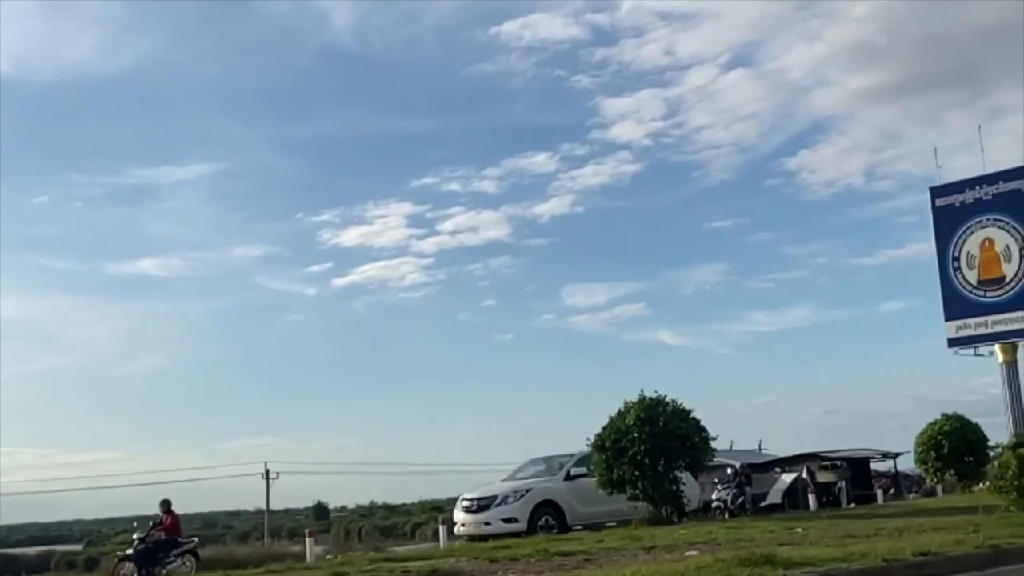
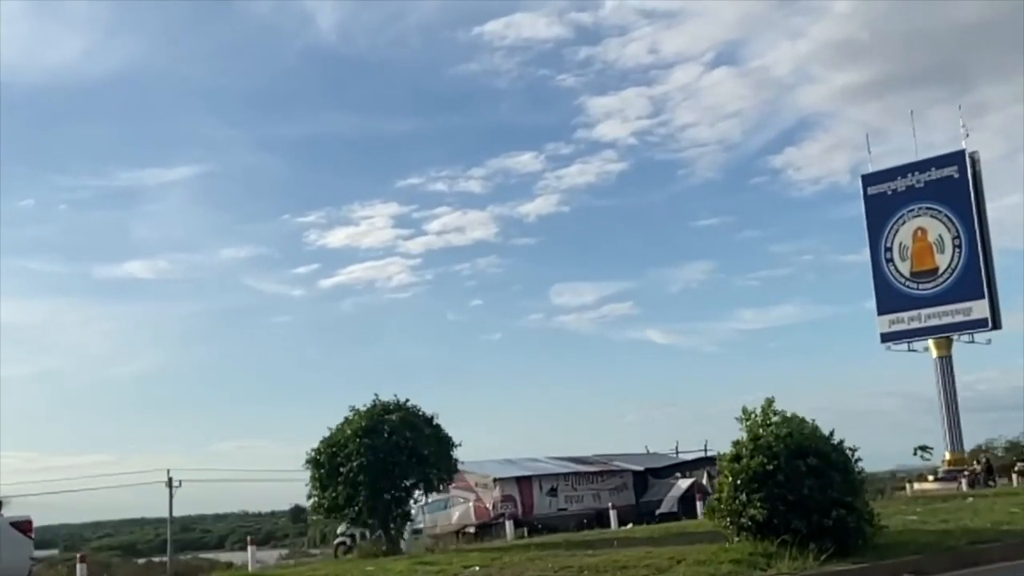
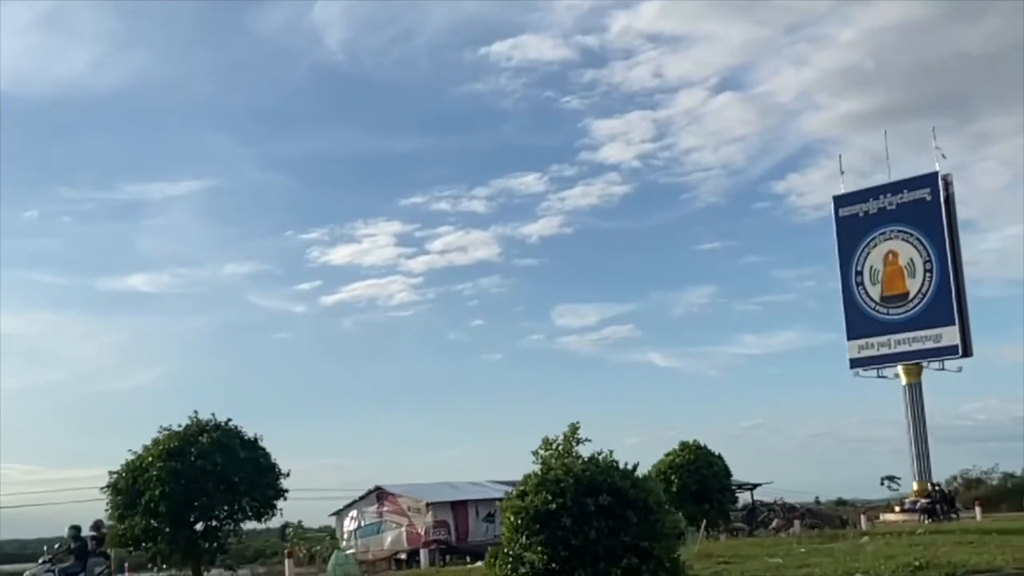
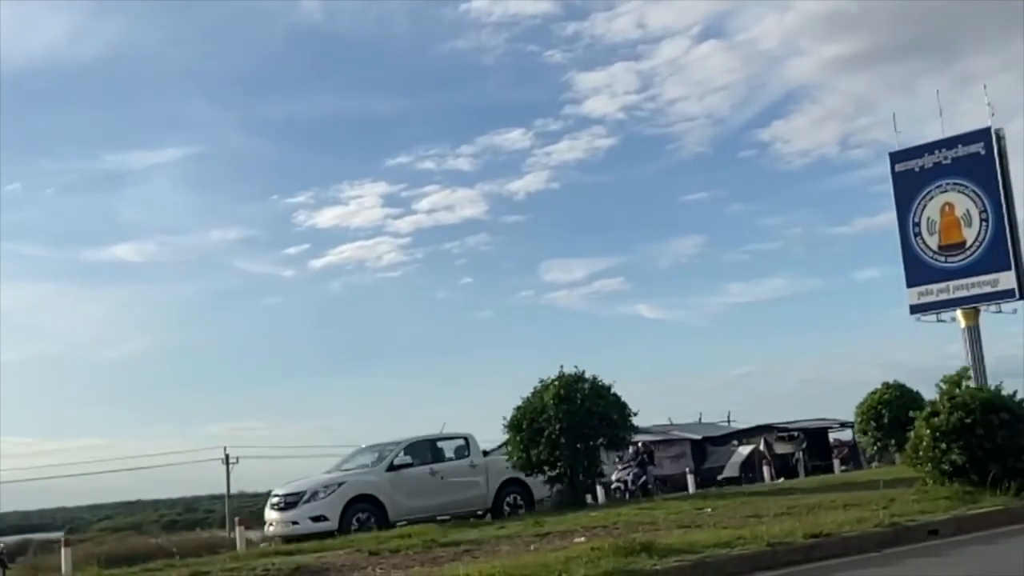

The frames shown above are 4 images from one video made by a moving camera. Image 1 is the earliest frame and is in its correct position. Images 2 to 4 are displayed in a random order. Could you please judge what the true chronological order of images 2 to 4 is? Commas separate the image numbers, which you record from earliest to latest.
4, 2, 3
